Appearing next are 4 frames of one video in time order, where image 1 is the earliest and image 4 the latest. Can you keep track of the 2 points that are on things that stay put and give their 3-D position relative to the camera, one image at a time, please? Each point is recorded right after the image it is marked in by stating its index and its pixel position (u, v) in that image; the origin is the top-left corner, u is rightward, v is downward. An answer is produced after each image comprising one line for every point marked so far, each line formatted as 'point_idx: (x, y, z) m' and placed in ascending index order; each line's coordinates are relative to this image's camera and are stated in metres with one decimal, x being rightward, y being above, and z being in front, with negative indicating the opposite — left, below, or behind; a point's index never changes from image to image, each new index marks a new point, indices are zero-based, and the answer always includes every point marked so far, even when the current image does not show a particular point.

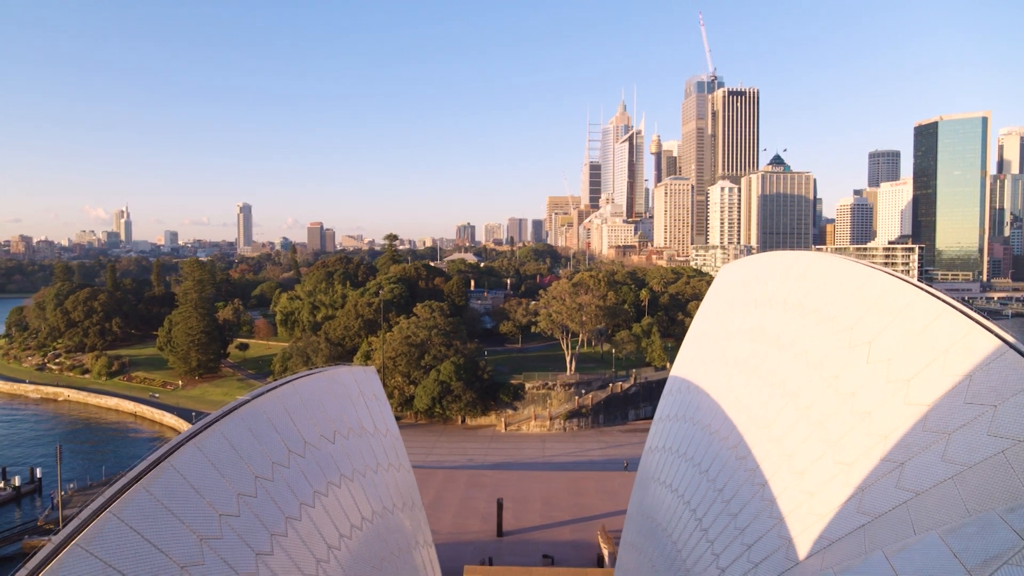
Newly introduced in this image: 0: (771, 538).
0: (+3.5, -3.3, +8.0) m
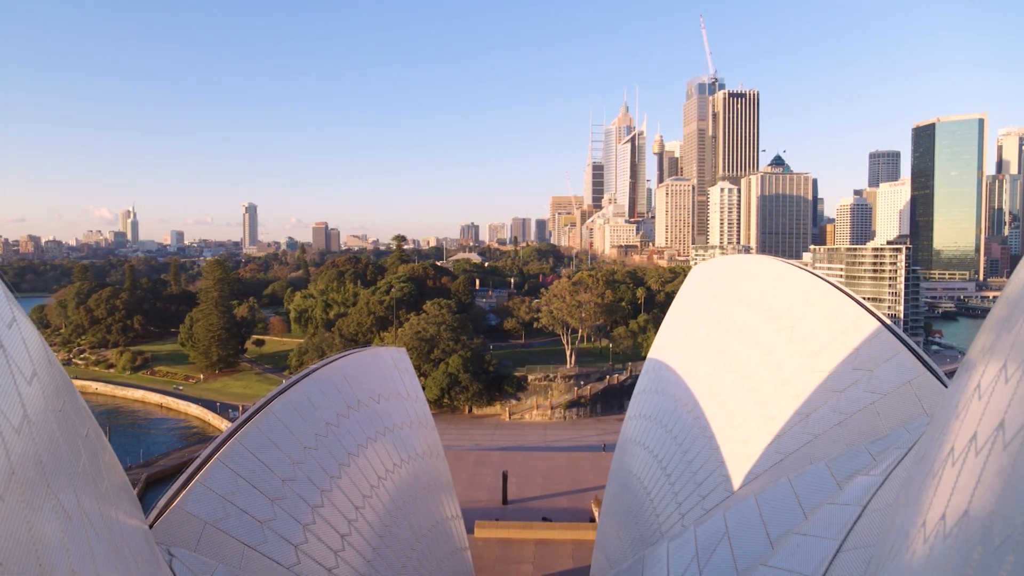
0: (+3.5, -3.3, +10.4) m
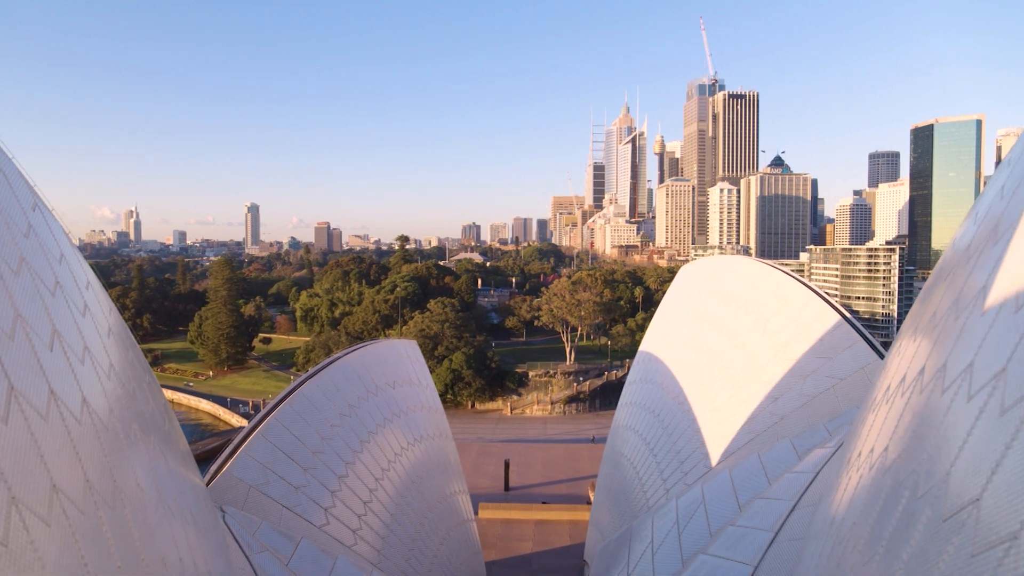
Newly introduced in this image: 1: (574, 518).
0: (+3.5, -3.2, +11.6) m
1: (+1.7, -6.4, +16.7) m
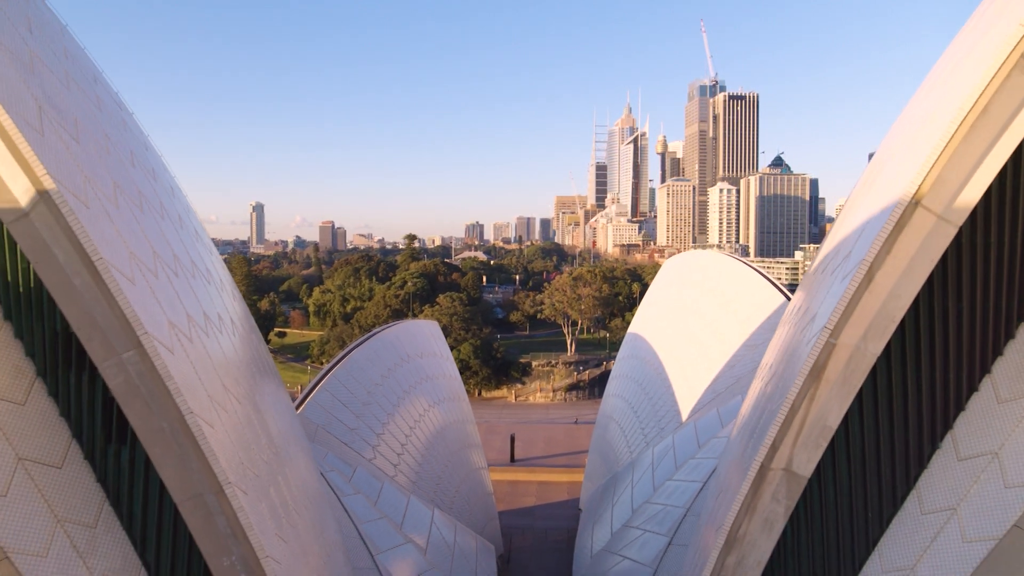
0: (+3.7, -3.0, +14.0) m
1: (+1.9, -6.2, +19.2) m
